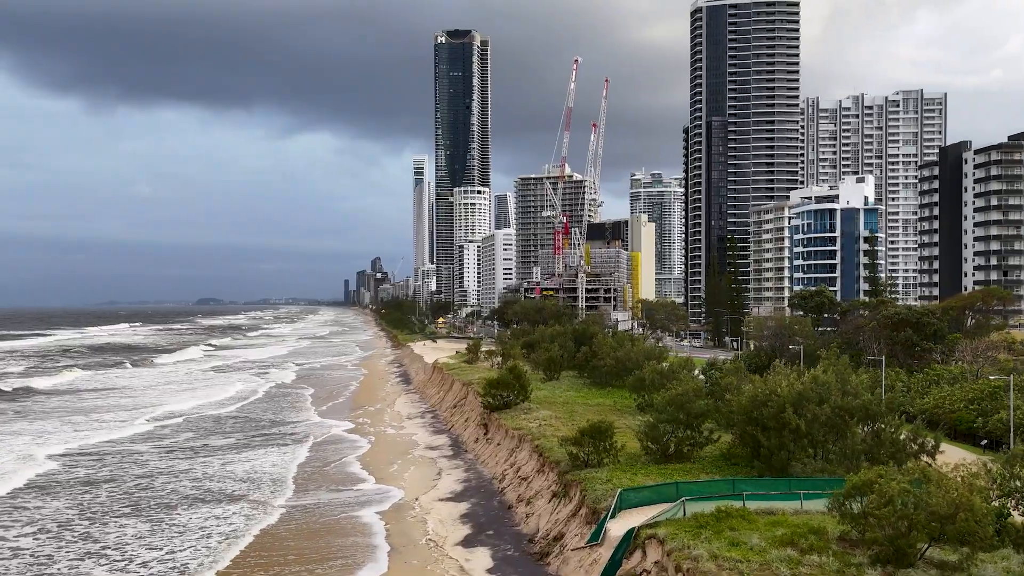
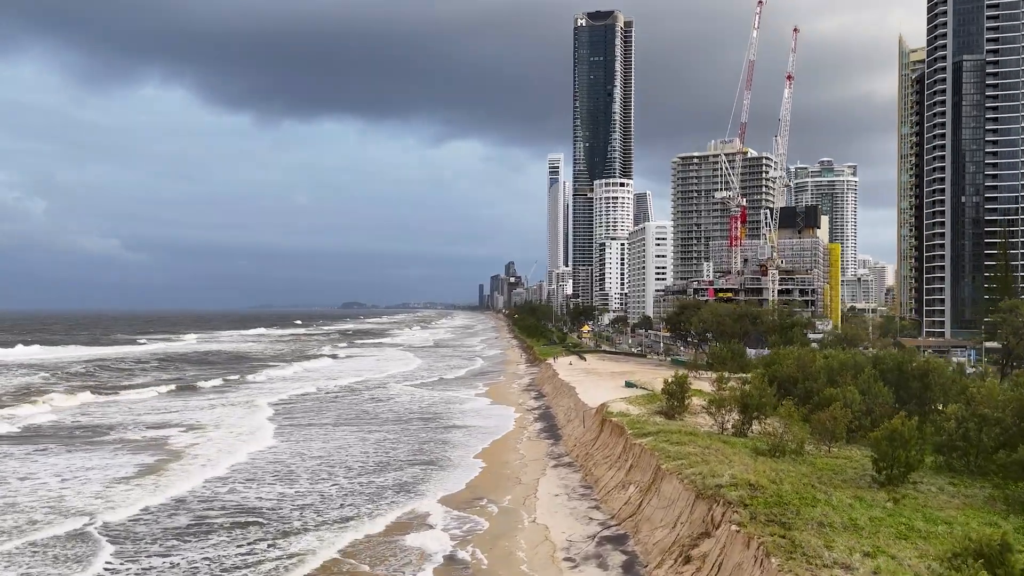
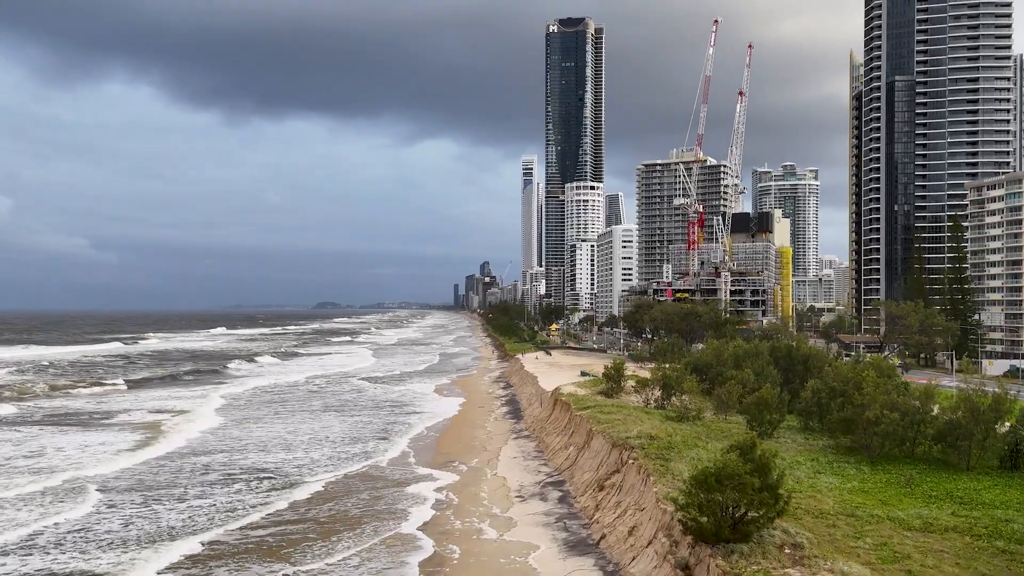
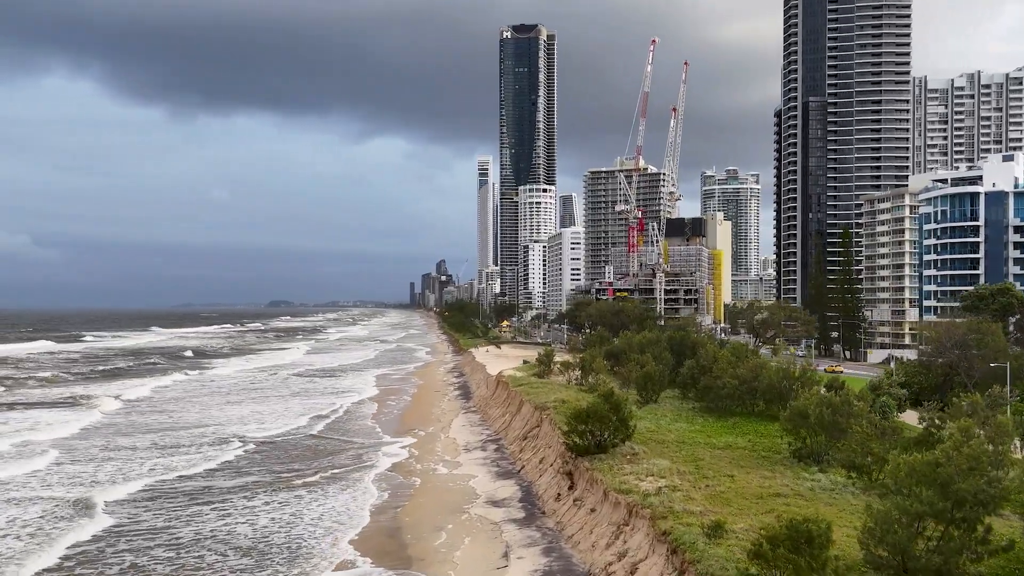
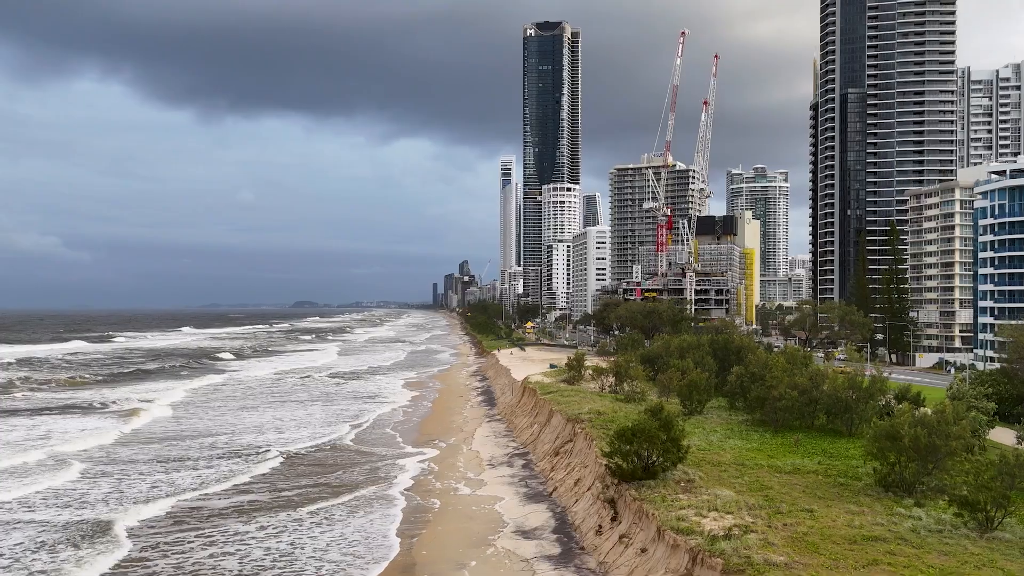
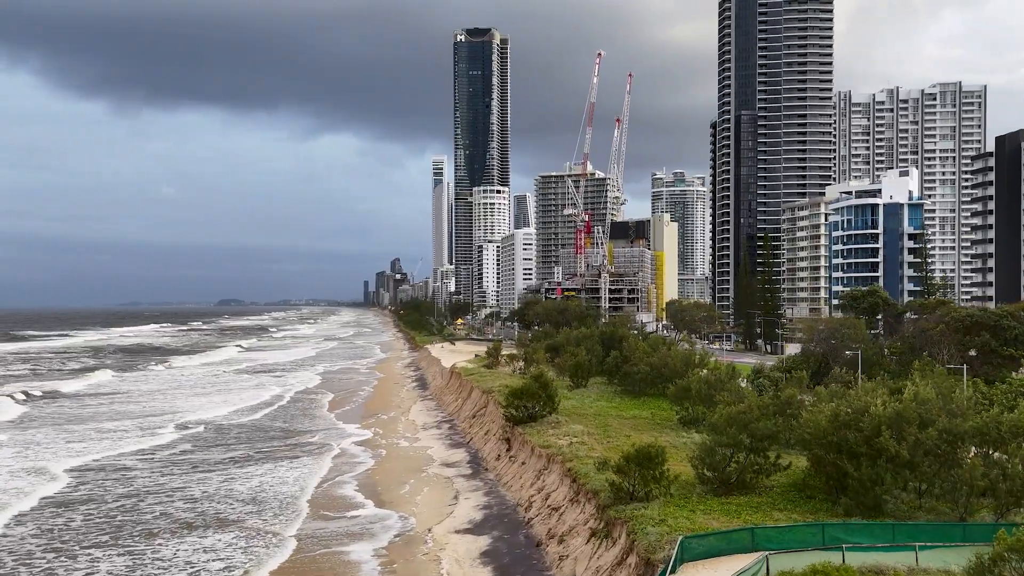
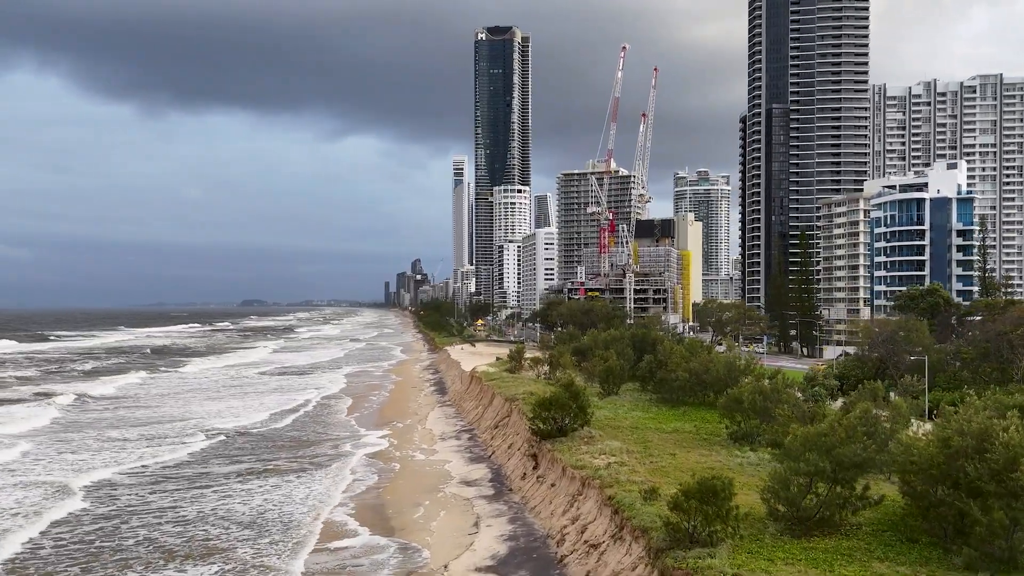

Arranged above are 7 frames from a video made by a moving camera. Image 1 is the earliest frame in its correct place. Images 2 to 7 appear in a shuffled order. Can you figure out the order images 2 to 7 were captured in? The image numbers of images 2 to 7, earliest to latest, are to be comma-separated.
6, 7, 4, 5, 3, 2
